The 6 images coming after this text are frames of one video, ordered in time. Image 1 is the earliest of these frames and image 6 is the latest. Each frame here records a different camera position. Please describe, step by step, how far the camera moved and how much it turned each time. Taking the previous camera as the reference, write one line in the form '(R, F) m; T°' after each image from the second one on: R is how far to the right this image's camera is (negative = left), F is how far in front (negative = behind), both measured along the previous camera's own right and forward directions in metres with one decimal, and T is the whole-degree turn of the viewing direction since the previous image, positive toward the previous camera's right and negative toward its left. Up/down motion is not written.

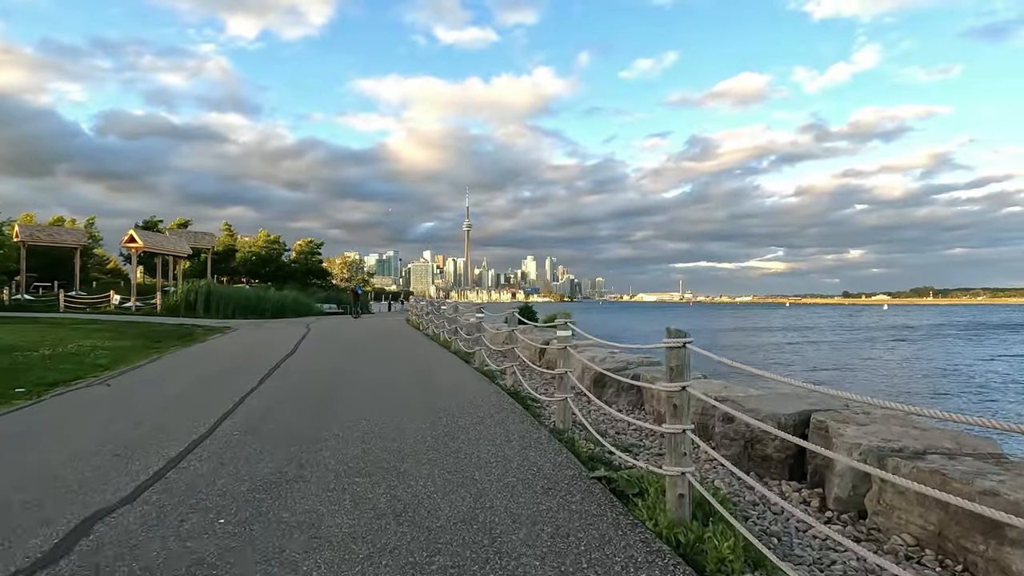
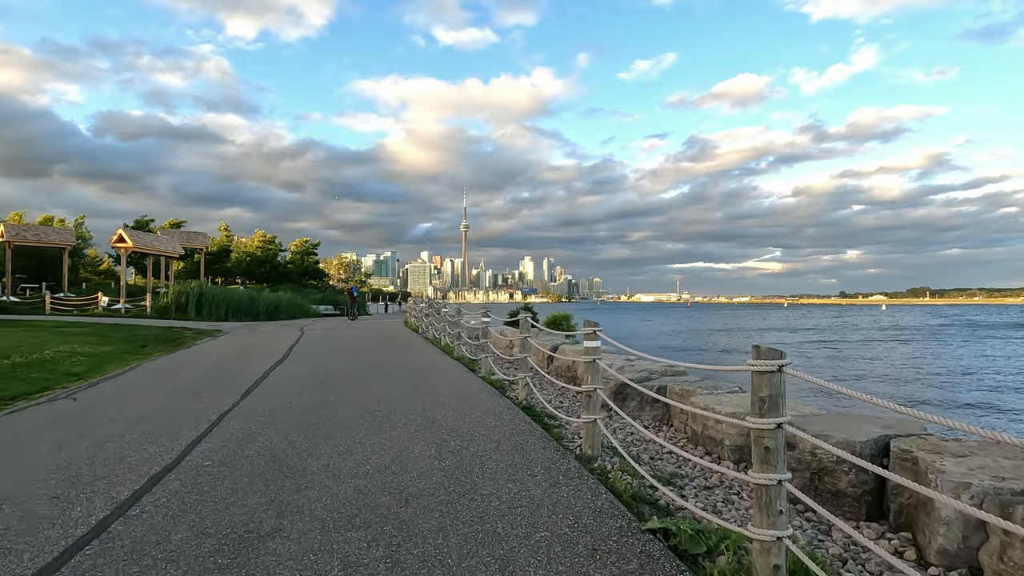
(-0.2, +1.1) m; 0°
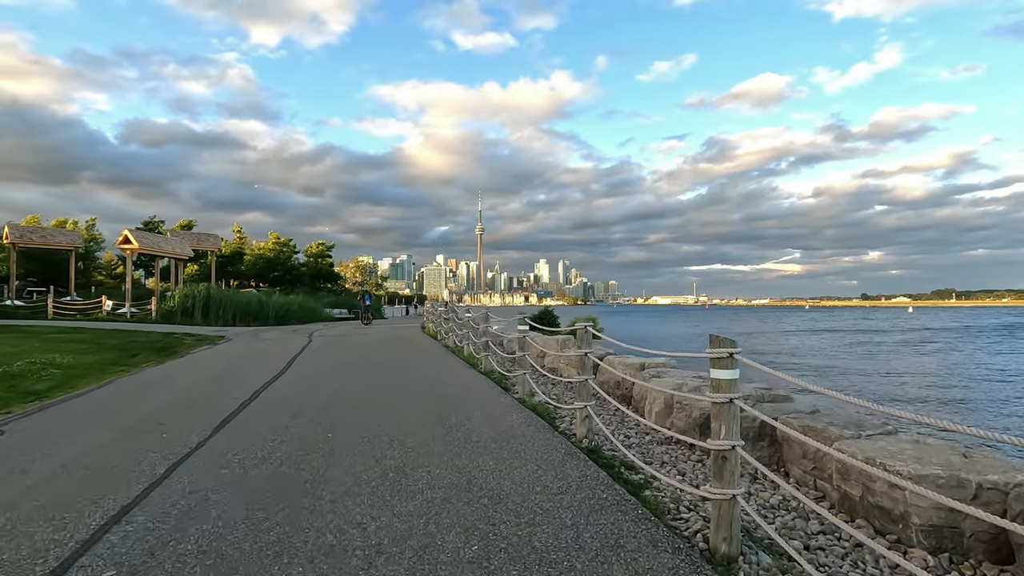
(-0.4, +2.4) m; -2°
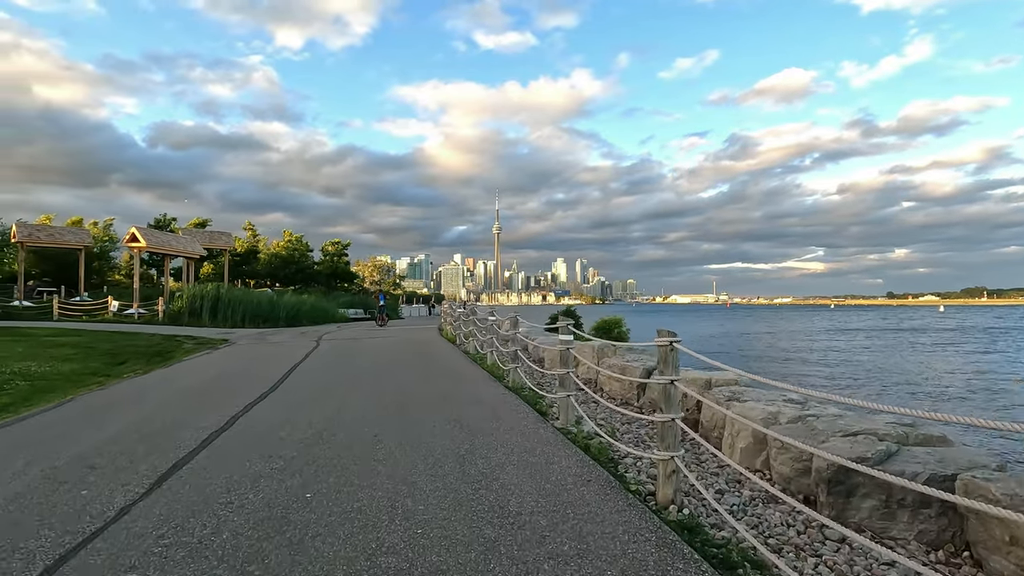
(-0.3, +2.2) m; -2°
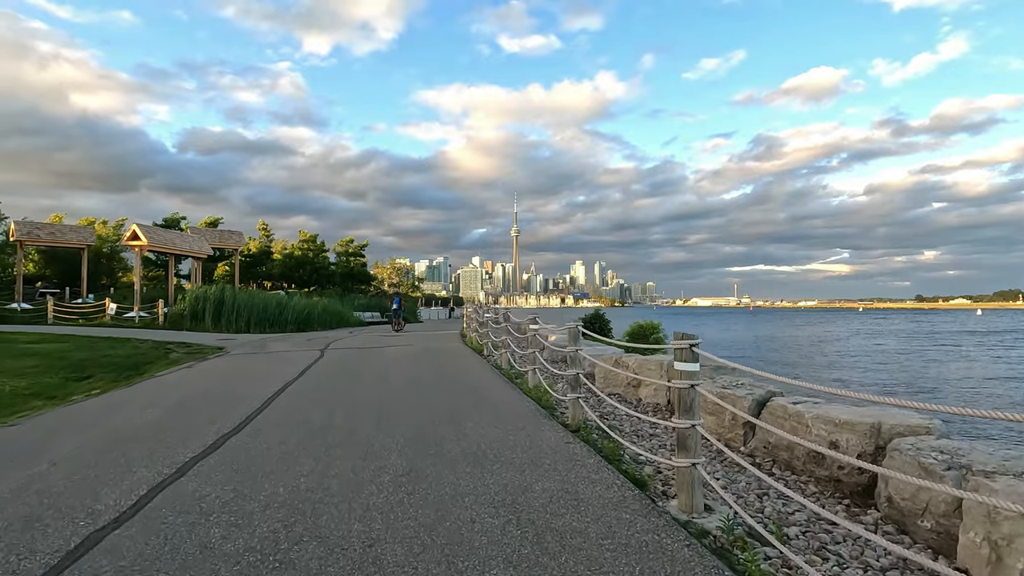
(-0.5, +3.2) m; -2°
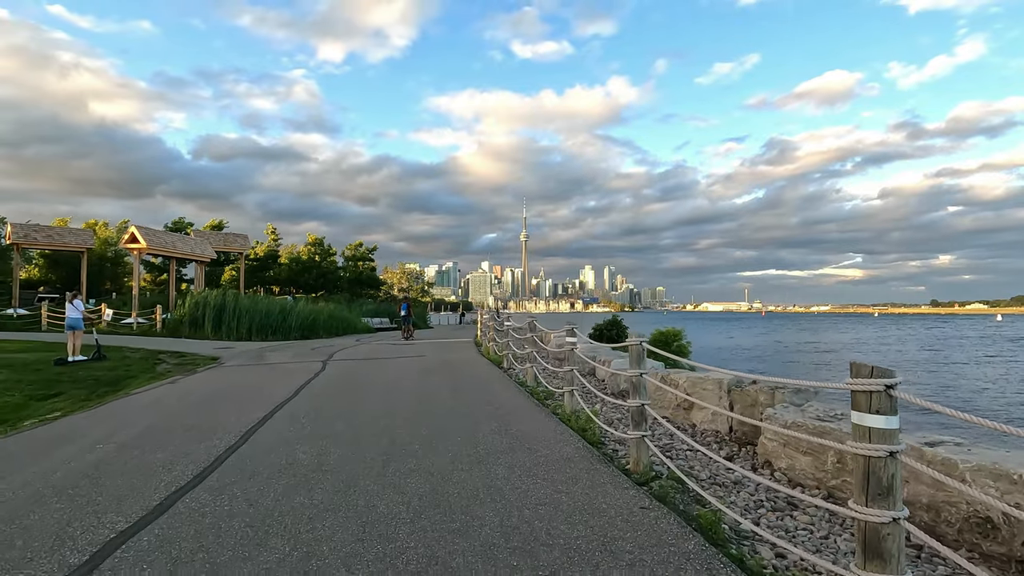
(-0.3, +1.9) m; -1°
